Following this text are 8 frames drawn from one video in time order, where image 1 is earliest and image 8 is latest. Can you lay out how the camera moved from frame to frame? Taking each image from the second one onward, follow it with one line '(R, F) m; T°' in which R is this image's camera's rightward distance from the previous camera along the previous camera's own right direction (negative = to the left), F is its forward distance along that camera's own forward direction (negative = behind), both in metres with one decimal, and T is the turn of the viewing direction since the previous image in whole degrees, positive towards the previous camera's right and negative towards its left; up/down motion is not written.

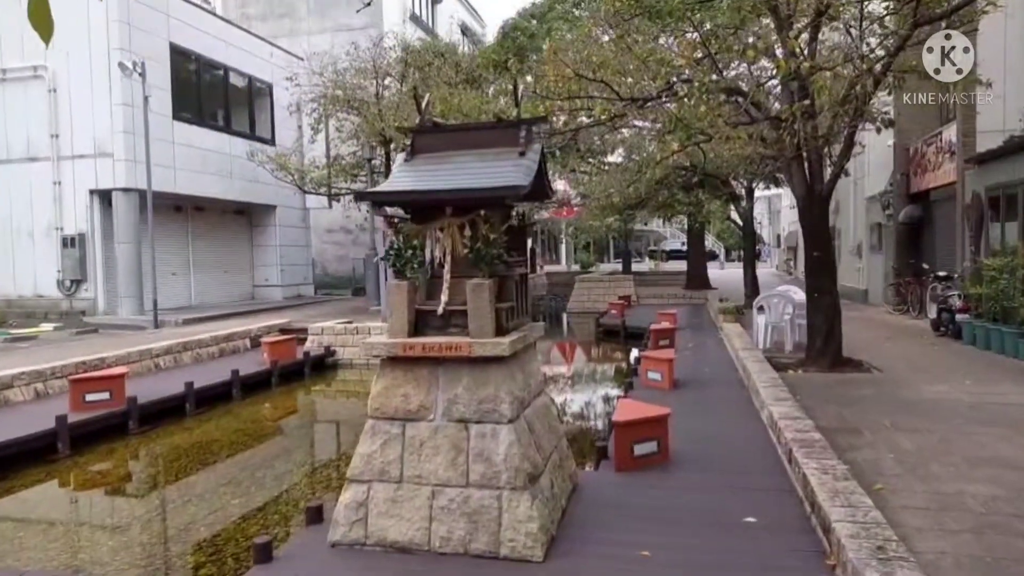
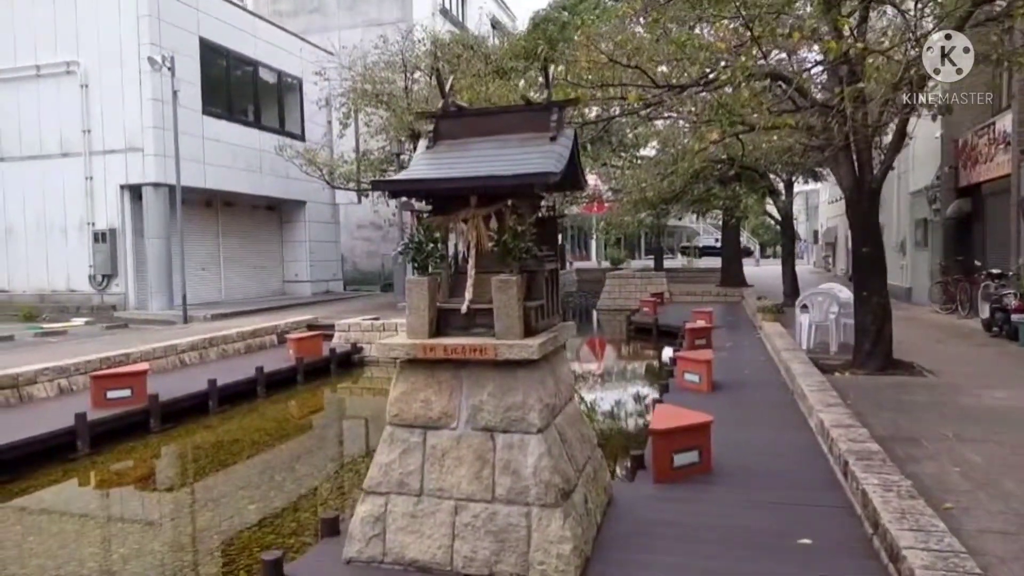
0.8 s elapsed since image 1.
(0.0, +0.4) m; -2°
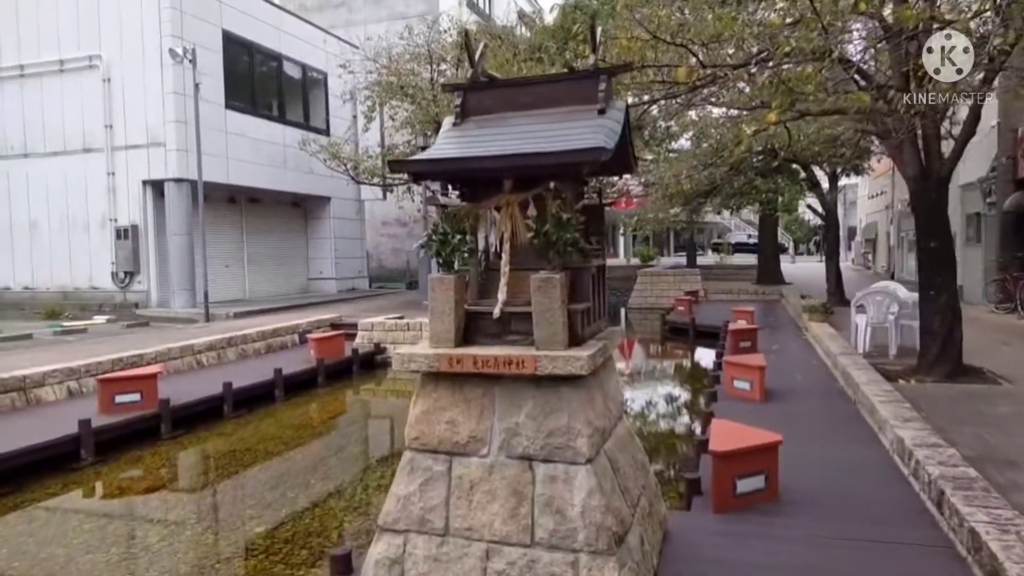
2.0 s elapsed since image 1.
(-0.1, +0.6) m; -2°
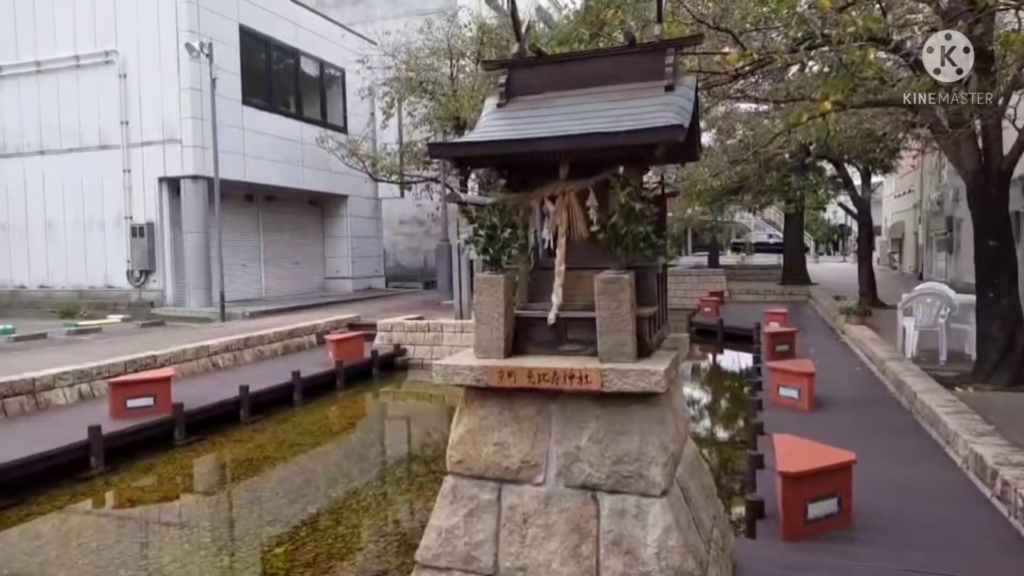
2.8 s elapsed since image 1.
(-0.2, +0.4) m; -1°
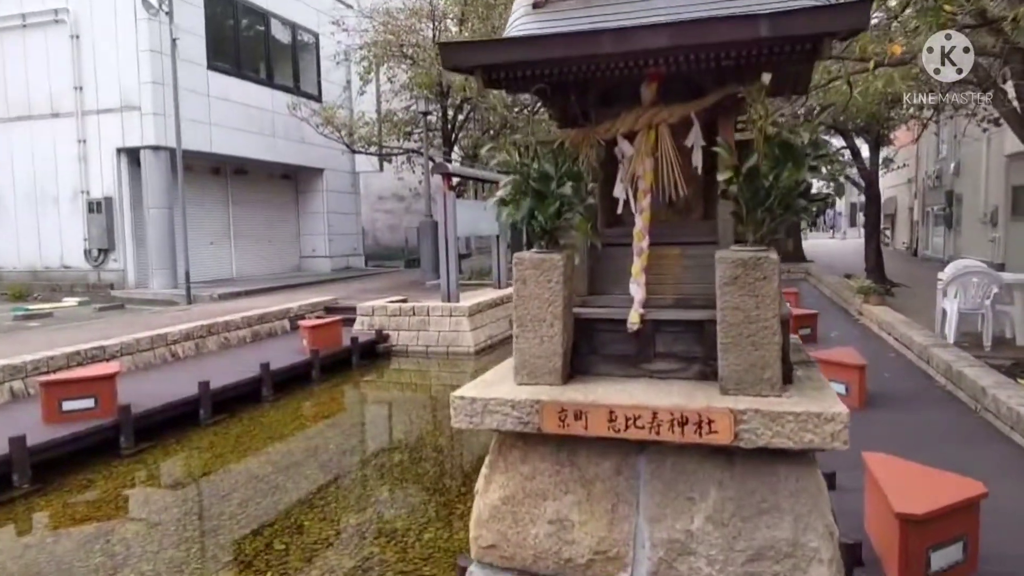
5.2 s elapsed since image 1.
(-0.2, +1.1) m; +2°
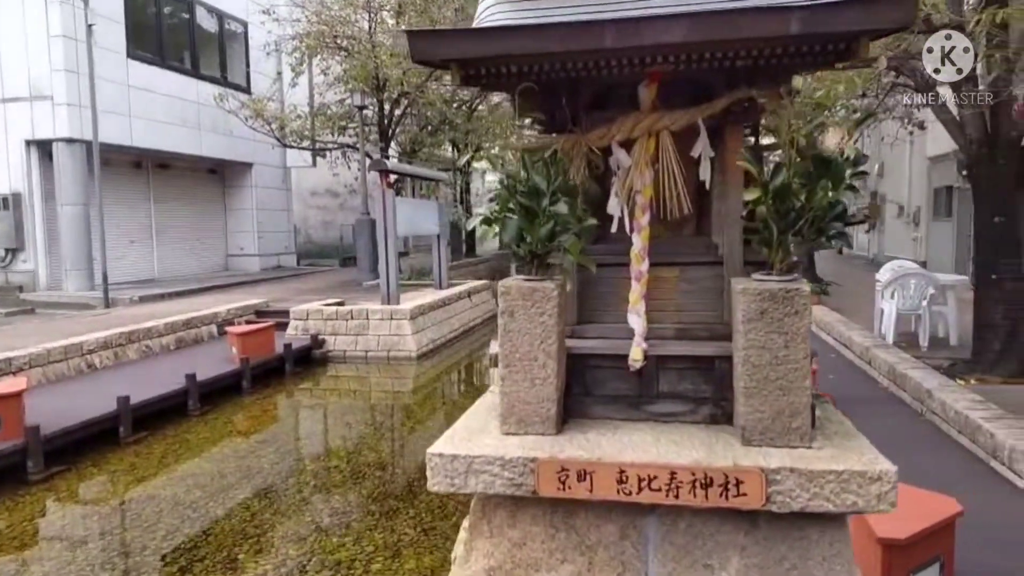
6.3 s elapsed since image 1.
(-0.1, +0.3) m; +5°
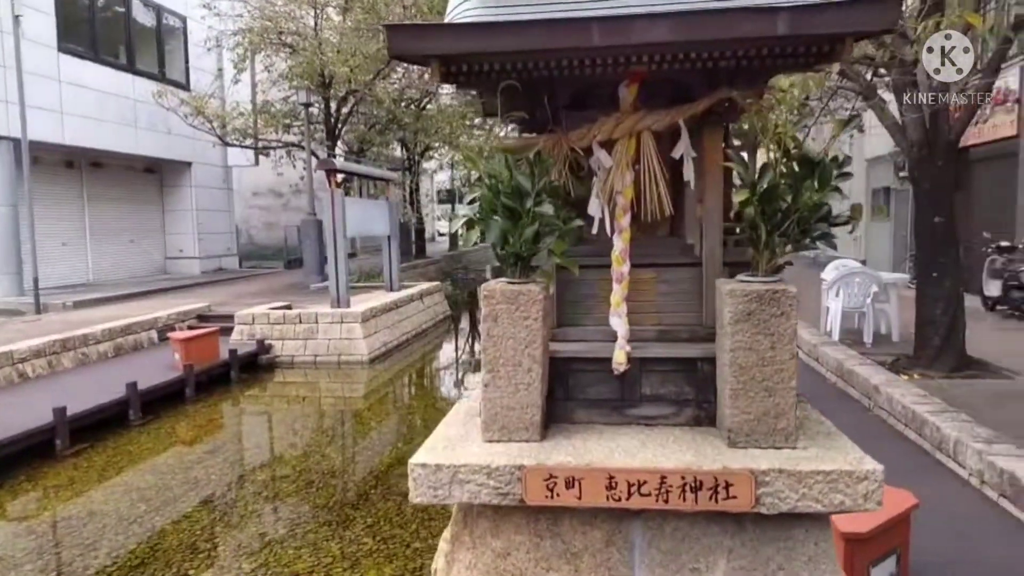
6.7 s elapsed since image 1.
(-0.1, 0.0) m; +4°
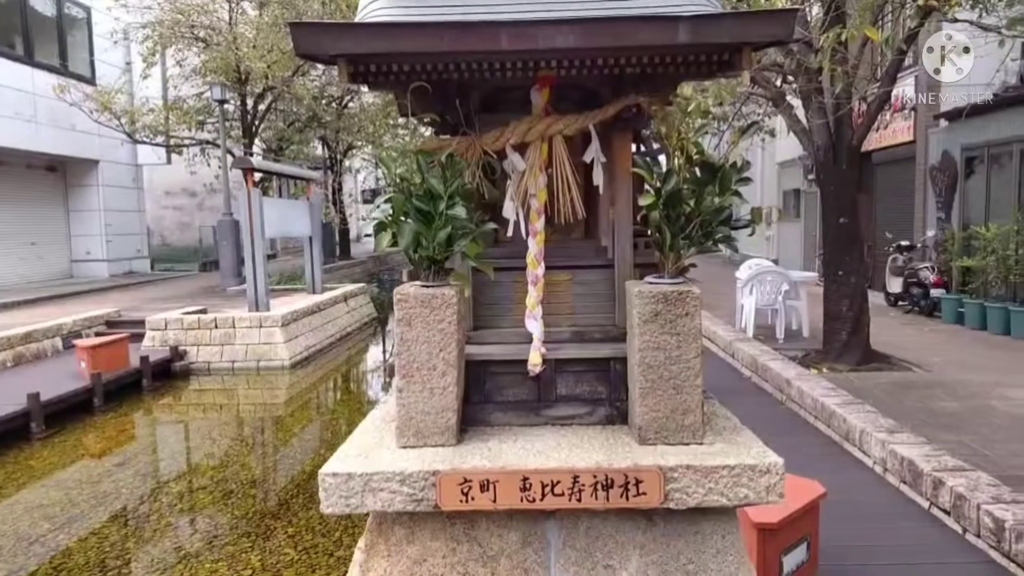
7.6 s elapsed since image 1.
(0.0, 0.0) m; +6°
